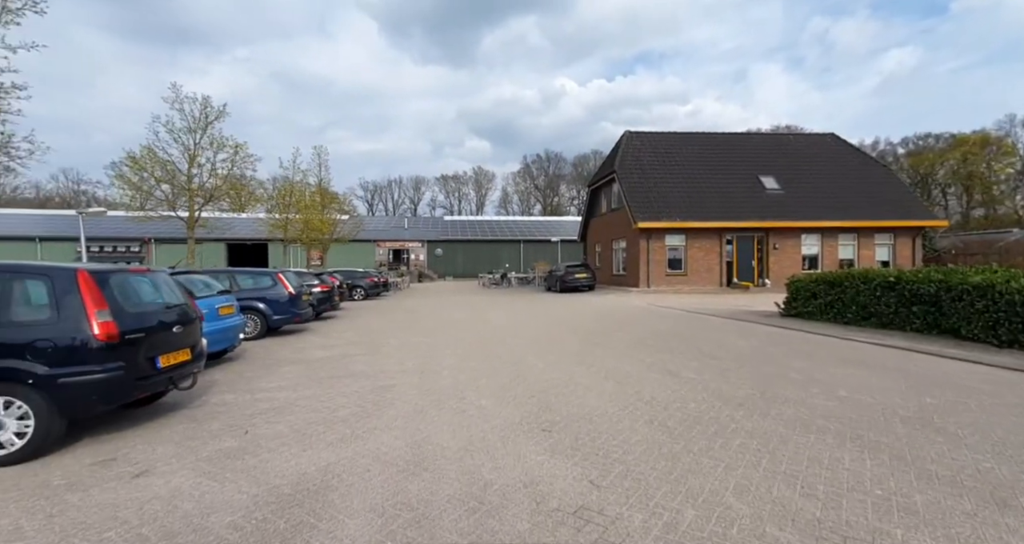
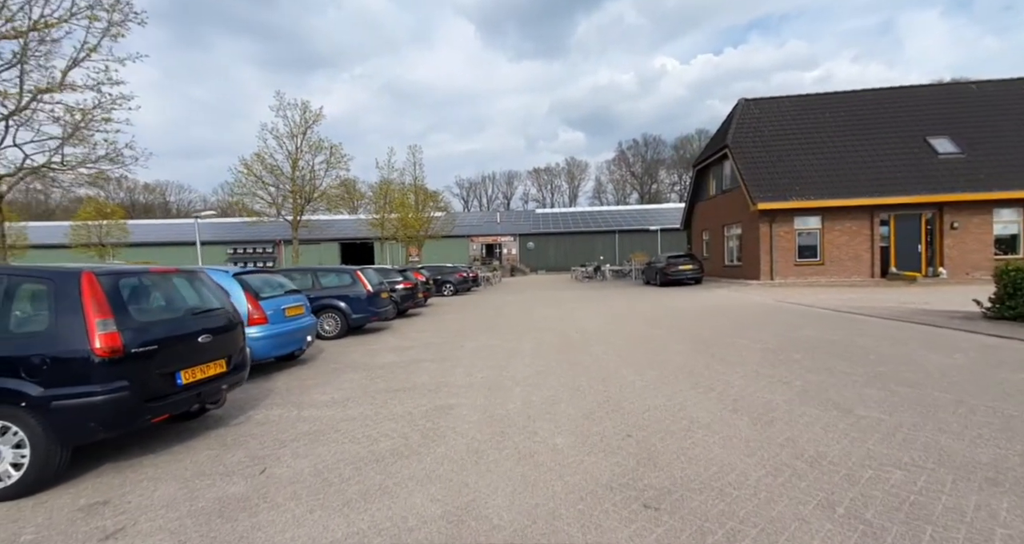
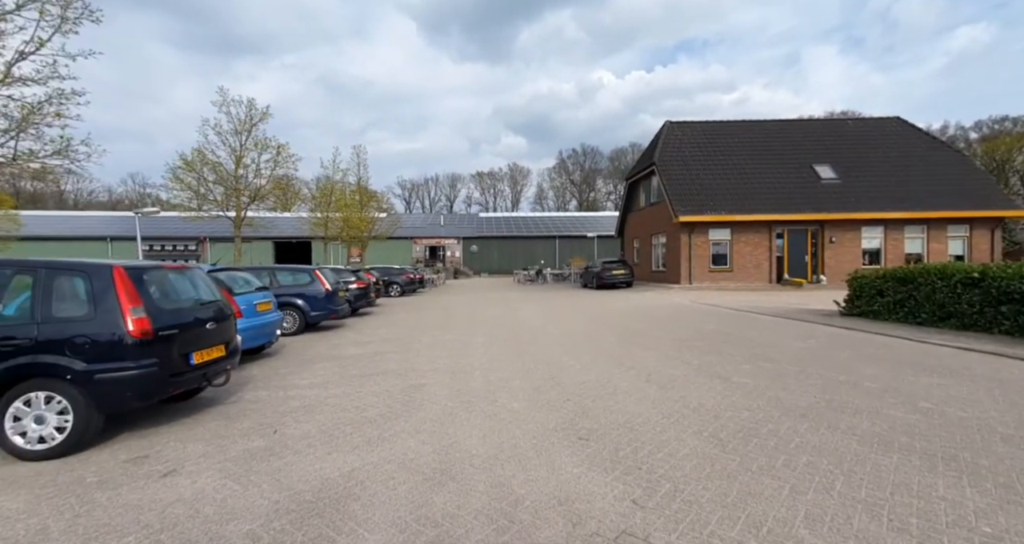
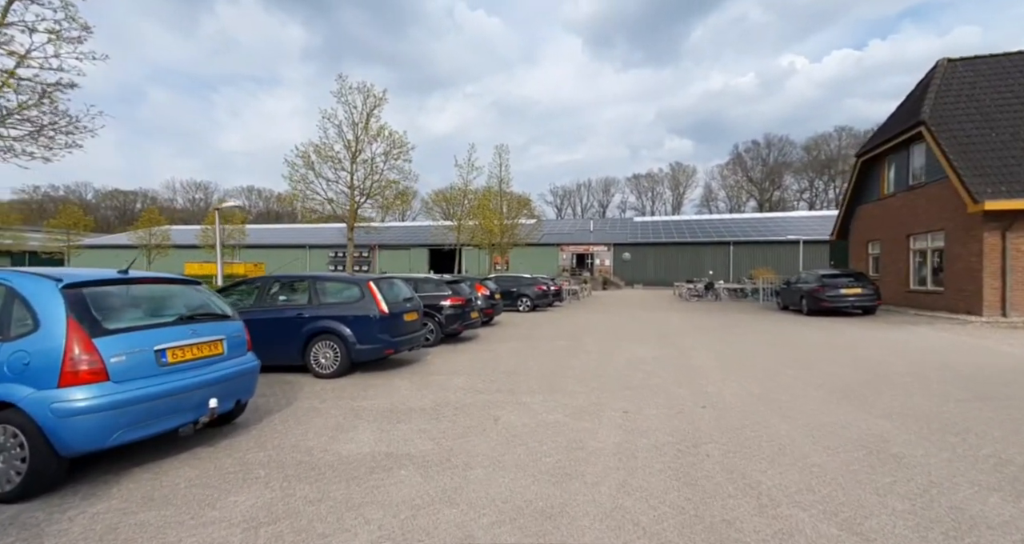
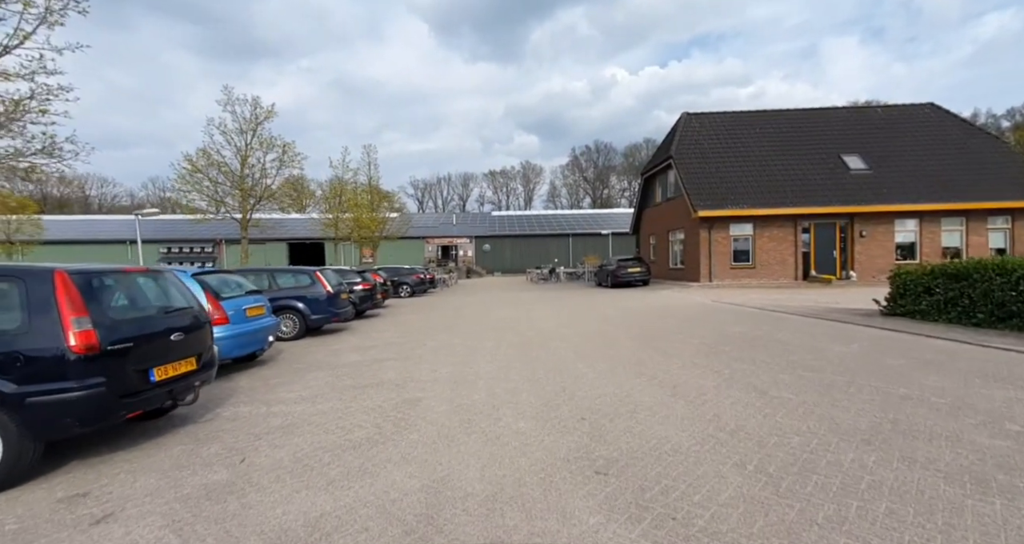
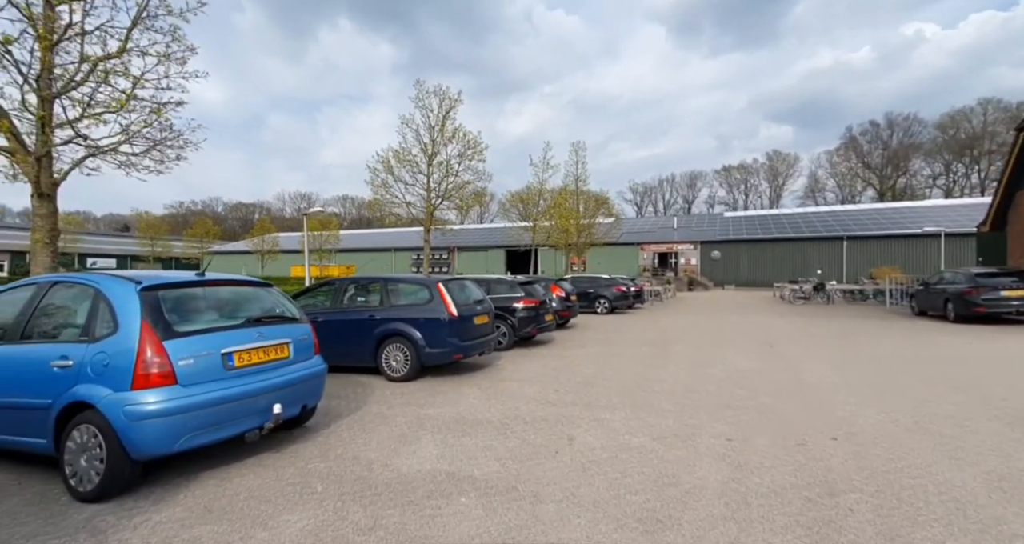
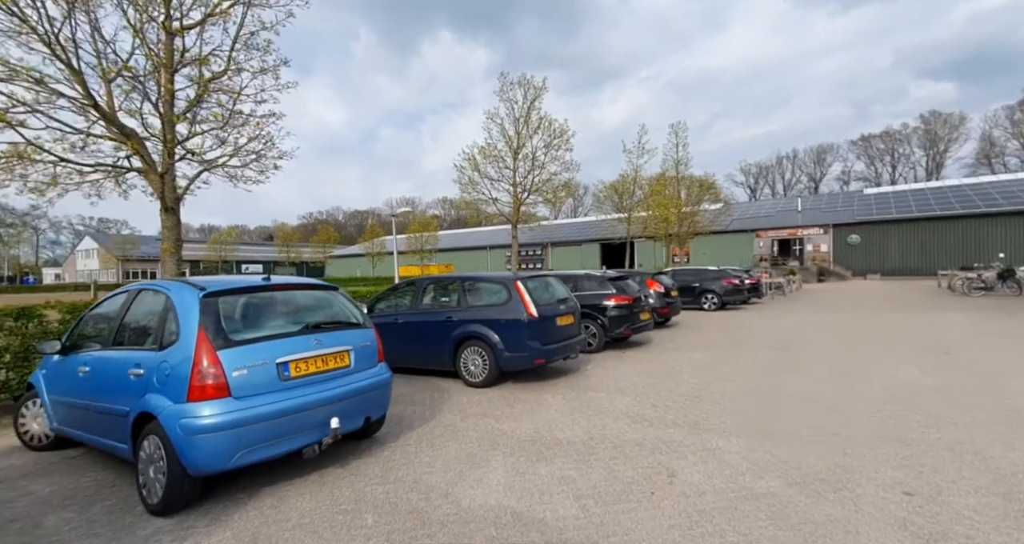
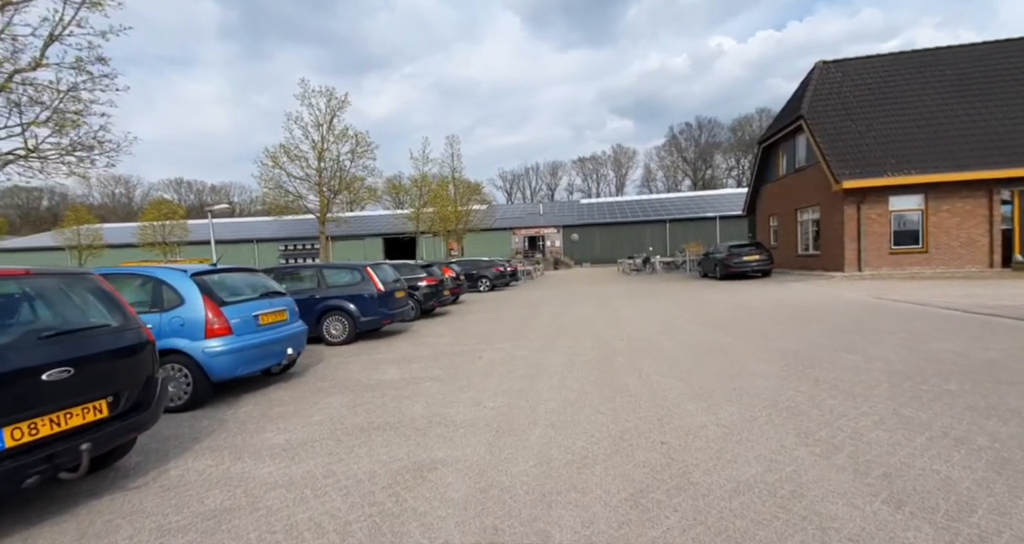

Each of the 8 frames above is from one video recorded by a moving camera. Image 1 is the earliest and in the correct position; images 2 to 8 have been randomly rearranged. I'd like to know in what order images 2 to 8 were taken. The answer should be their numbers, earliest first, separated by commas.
3, 5, 2, 8, 4, 6, 7
